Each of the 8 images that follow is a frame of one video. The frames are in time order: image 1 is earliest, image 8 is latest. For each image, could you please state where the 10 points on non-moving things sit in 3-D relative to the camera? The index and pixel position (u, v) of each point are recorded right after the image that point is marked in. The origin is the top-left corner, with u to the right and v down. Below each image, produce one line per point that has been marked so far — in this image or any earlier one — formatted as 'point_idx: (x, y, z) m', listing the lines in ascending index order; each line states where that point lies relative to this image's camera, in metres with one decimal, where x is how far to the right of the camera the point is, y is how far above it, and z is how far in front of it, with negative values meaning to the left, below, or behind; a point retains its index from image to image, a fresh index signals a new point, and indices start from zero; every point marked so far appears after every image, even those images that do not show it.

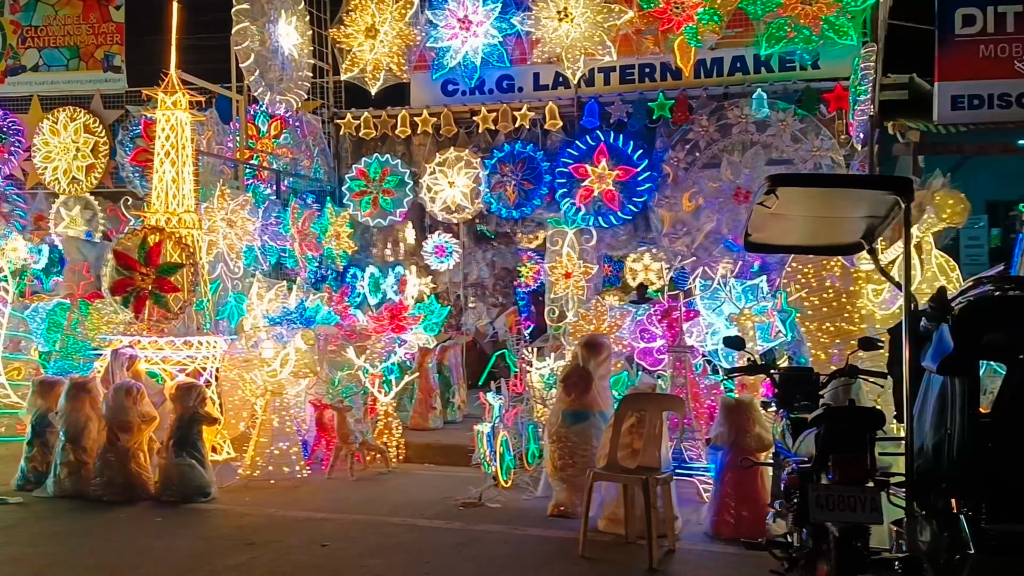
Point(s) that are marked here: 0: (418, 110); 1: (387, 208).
0: (-0.9, +1.7, +9.1) m
1: (-1.2, +0.7, +9.0) m
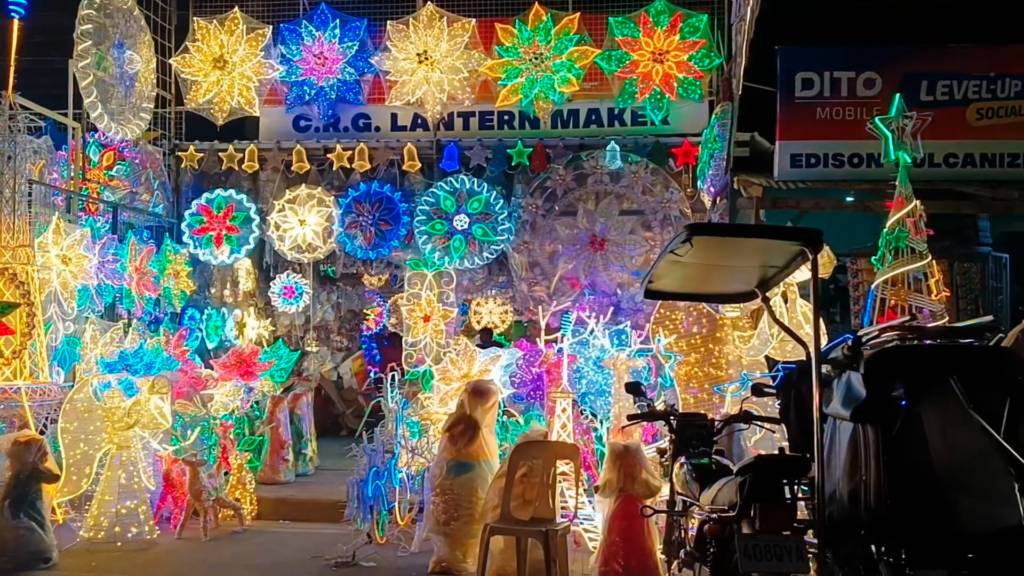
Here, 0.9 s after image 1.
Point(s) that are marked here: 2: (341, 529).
0: (-2.2, +1.3, +8.8) m
1: (-2.5, +0.4, +8.5) m
2: (-1.0, -1.5, +5.9) m
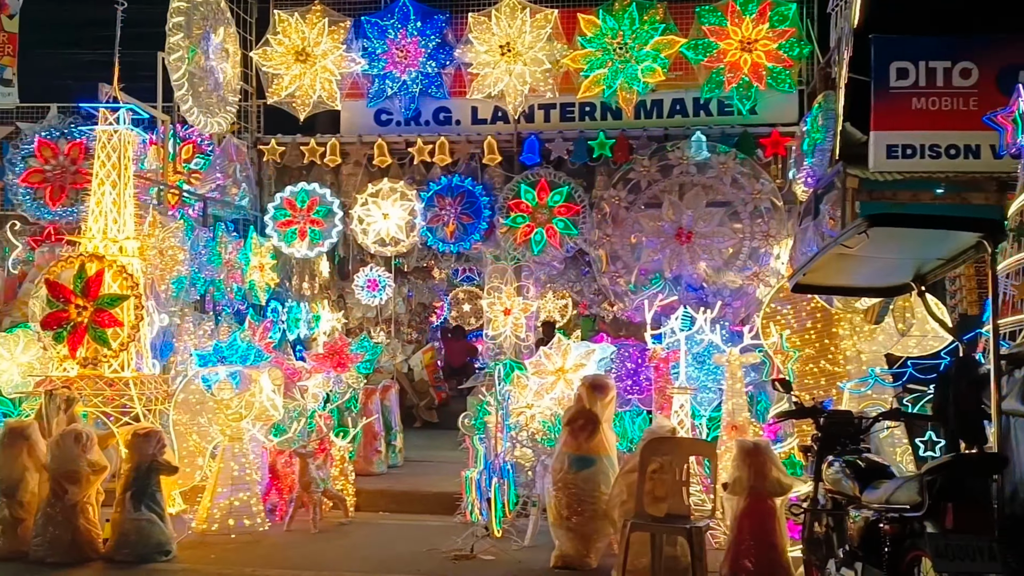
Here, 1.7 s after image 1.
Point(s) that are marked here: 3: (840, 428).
0: (-1.5, +1.3, +8.8) m
1: (-1.7, +0.4, +8.5) m
2: (-0.4, -1.4, +5.9) m
3: (+1.3, -0.6, +3.9) m
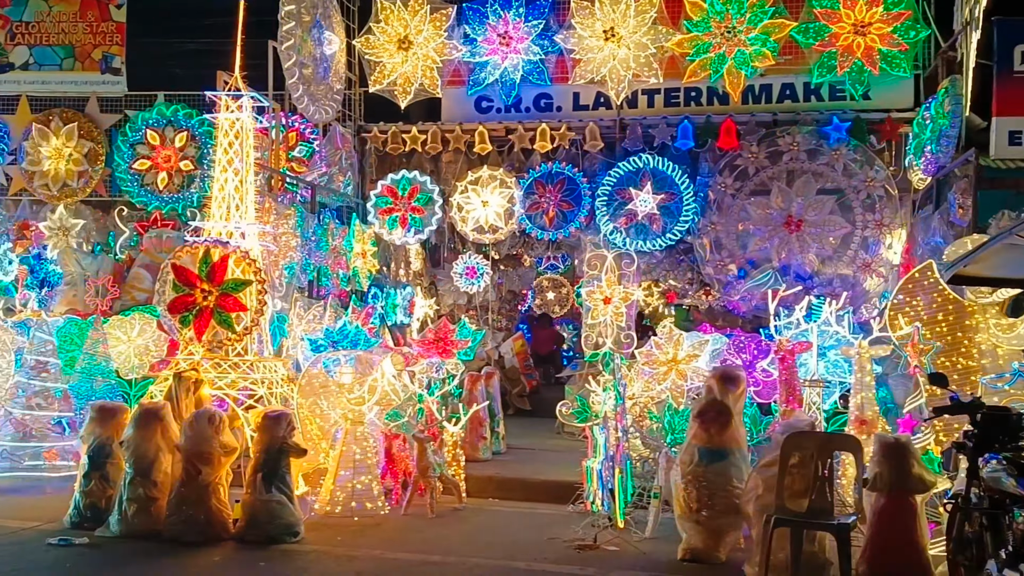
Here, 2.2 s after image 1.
0: (-0.6, +1.5, +8.8) m
1: (-0.9, +0.5, +8.6) m
2: (+0.3, -1.3, +5.8) m
3: (+1.9, -0.5, +3.7) m
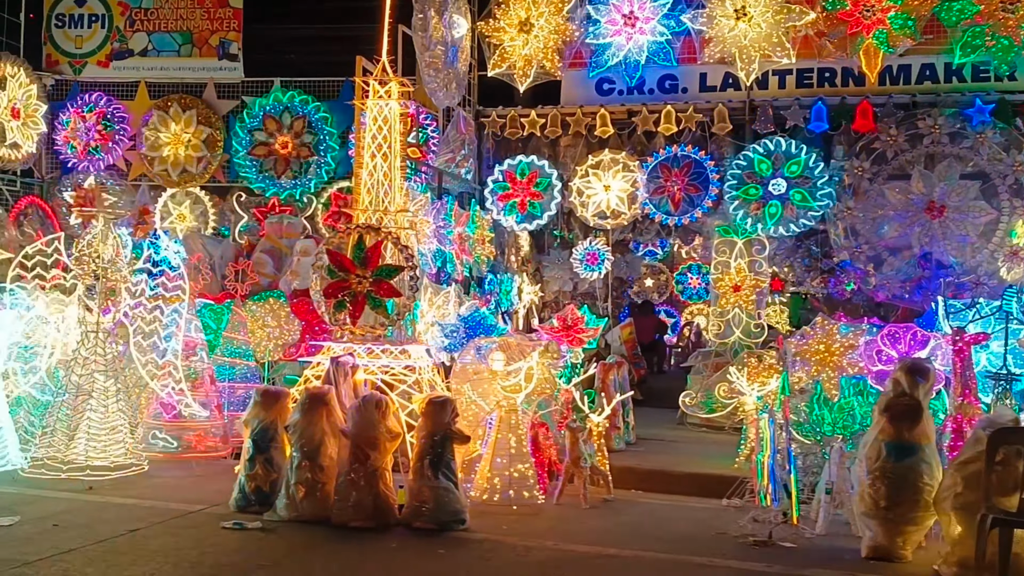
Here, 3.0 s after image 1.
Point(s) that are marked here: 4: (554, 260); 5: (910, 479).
0: (+0.5, +1.6, +8.7) m
1: (+0.2, +0.7, +8.5) m
2: (+1.2, -1.3, +5.7) m
3: (+2.6, -0.5, +3.5) m
4: (+0.4, +0.3, +10.6) m
5: (+1.8, -0.9, +4.4) m
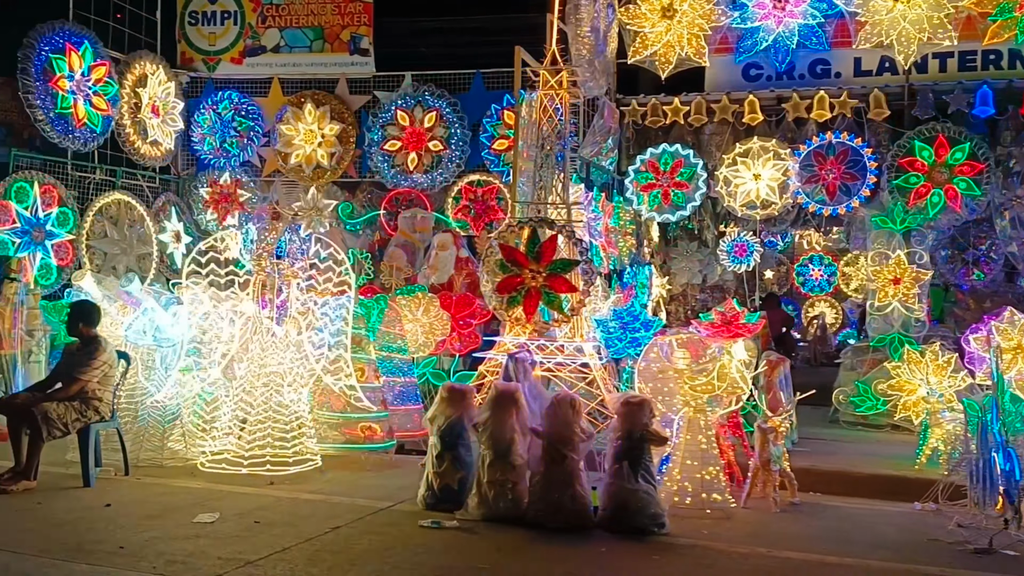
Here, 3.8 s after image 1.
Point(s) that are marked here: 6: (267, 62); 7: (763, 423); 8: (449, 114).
0: (+1.7, +1.6, +8.4) m
1: (+1.4, +0.7, +8.3) m
2: (+2.2, -1.2, +5.4) m
3: (+3.5, -0.5, +3.1) m
4: (+1.8, +0.4, +10.3) m
5: (+2.7, -0.8, +4.1) m
6: (-2.5, +2.3, +10.1) m
7: (+1.4, -0.7, +5.4) m
8: (-0.6, +1.7, +9.4) m
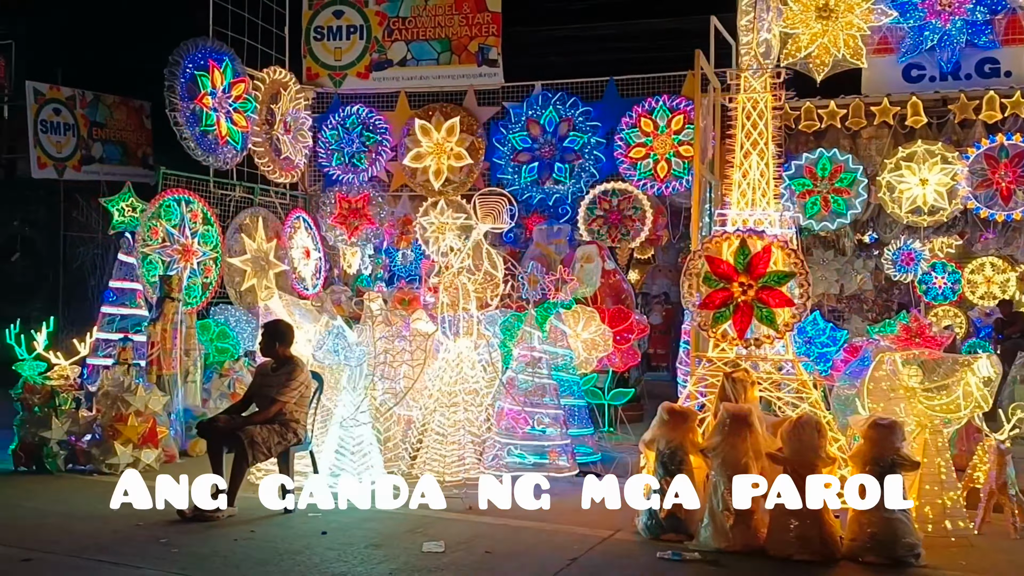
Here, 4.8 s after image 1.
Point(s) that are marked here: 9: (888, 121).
0: (+3.0, +1.6, +8.1) m
1: (+2.7, +0.6, +7.9) m
2: (+3.3, -1.3, +5.1) m
3: (+4.5, -0.5, +2.7) m
4: (+3.2, +0.3, +10.0) m
5: (+3.7, -0.9, +3.7) m
6: (-1.2, +2.2, +10.0) m
7: (+2.5, -0.8, +5.0) m
8: (+0.7, +1.6, +9.2) m
9: (+3.1, +1.4, +8.0) m
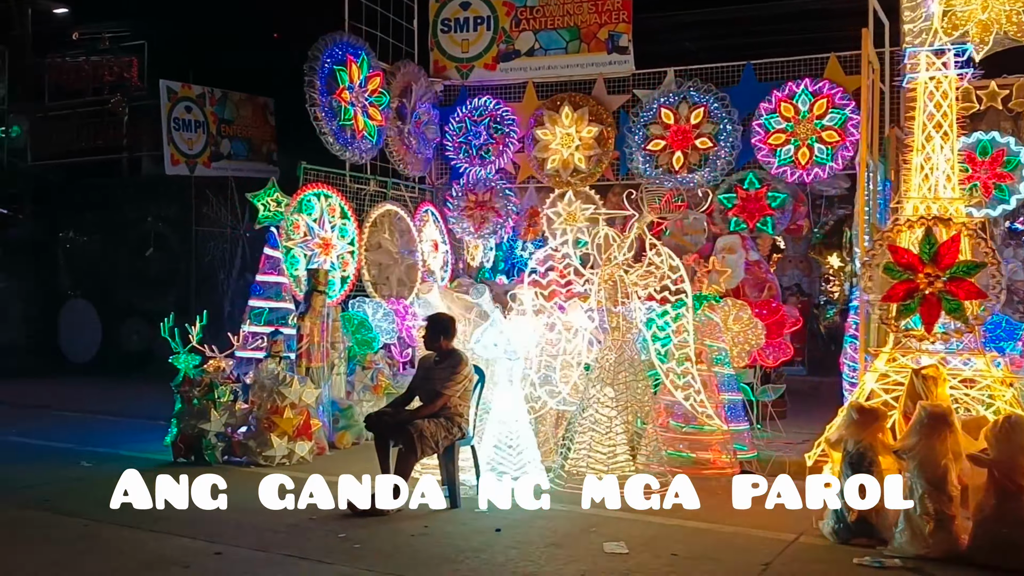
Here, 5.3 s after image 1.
0: (+4.1, +1.6, +7.6) m
1: (+3.8, +0.7, +7.5) m
2: (+4.2, -1.2, +4.6) m
3: (+5.1, -0.4, +2.1) m
4: (+4.5, +0.4, +9.5) m
5: (+4.5, -0.8, +3.2) m
6: (+0.1, +2.3, +9.9) m
7: (+3.3, -0.8, +4.6) m
8: (+1.9, +1.6, +8.9) m
9: (+4.2, +1.4, +7.5) m
